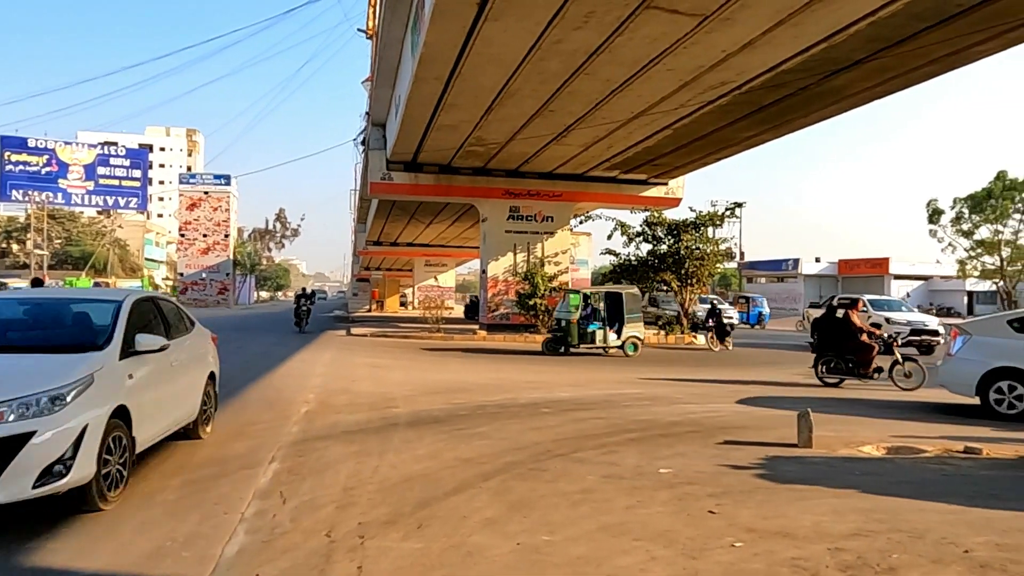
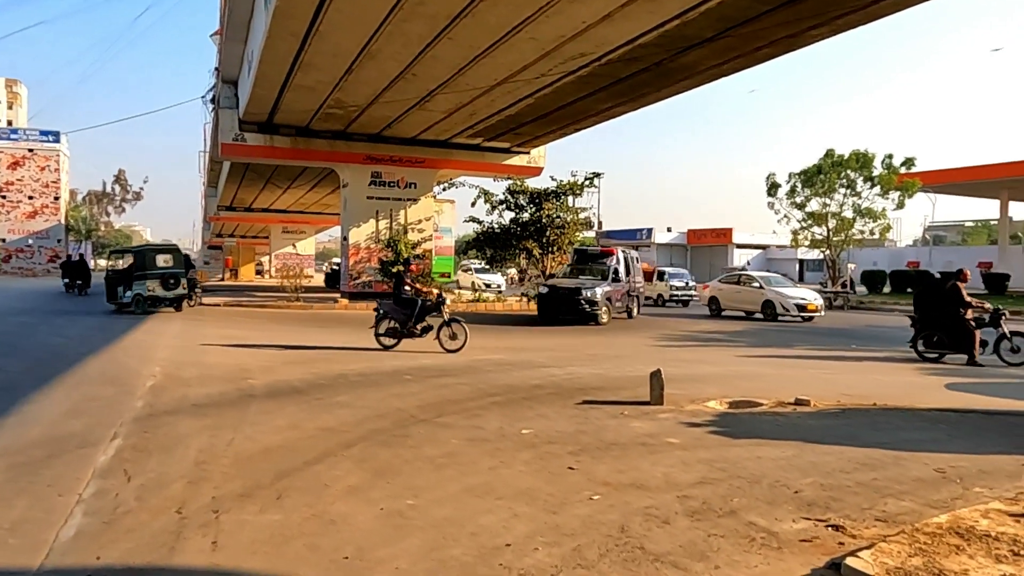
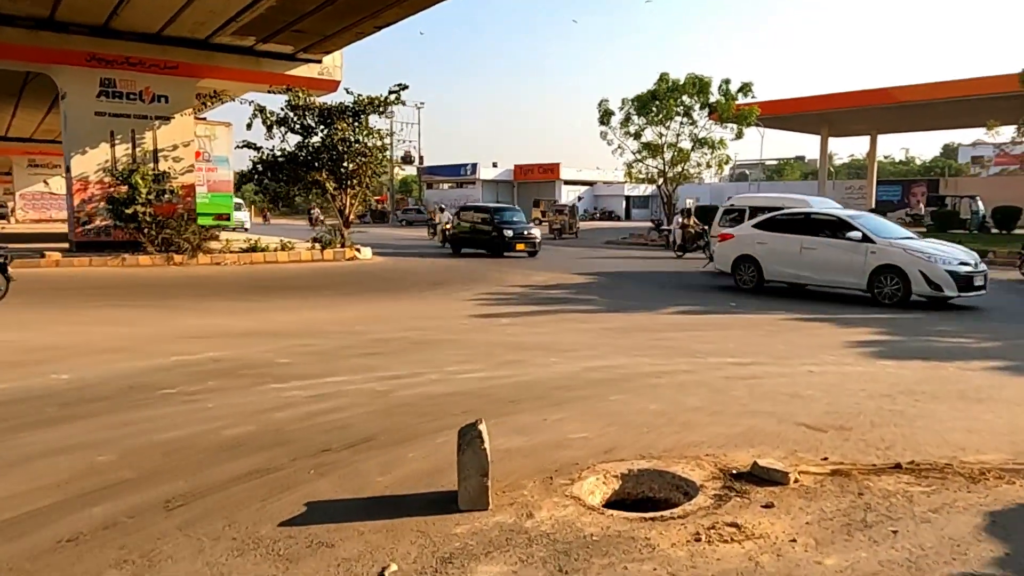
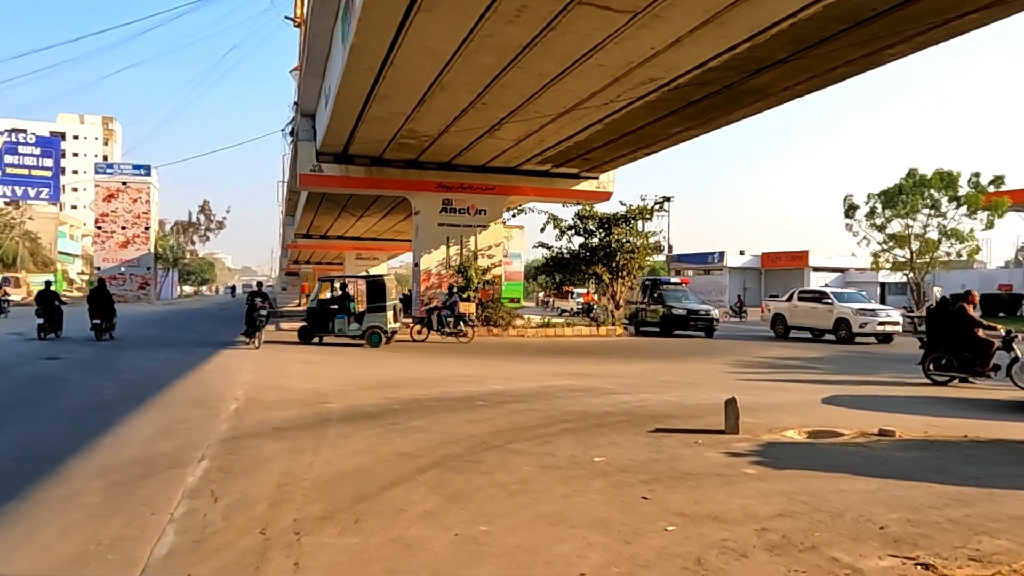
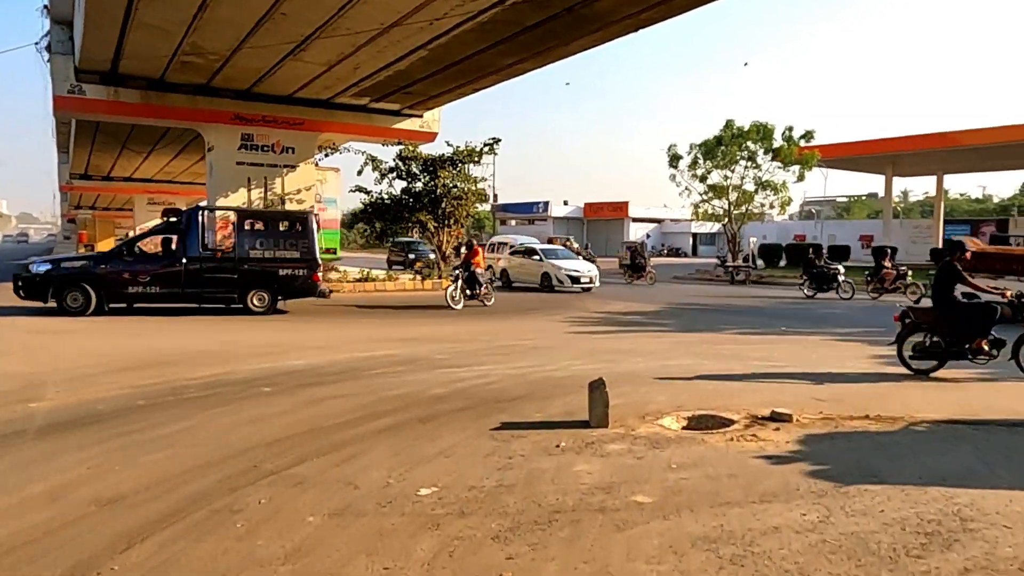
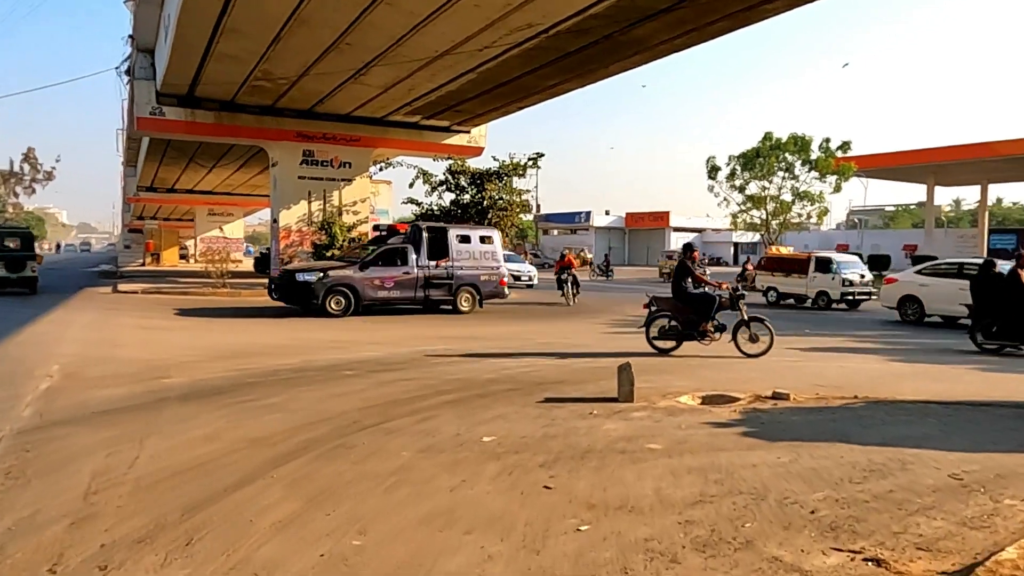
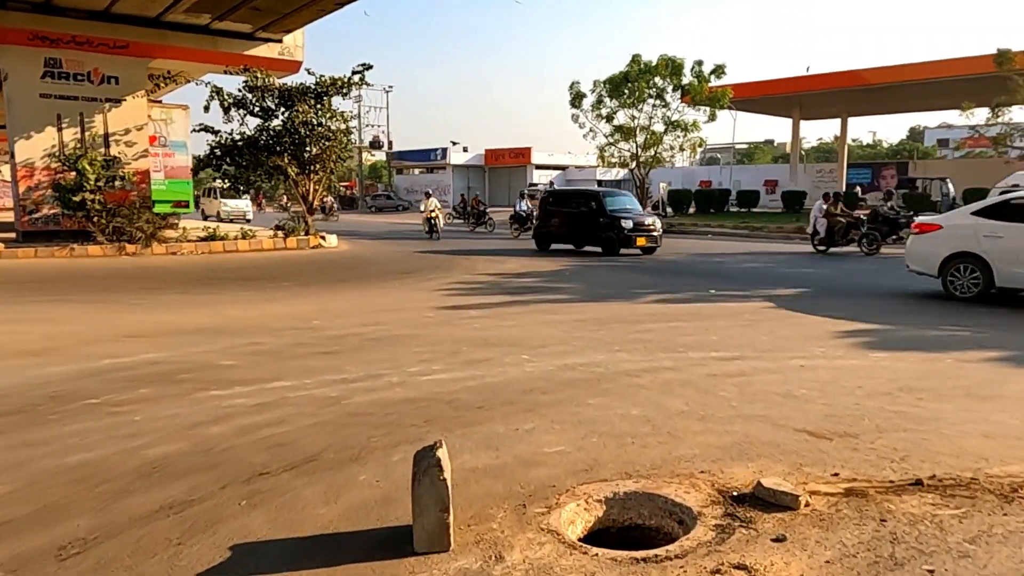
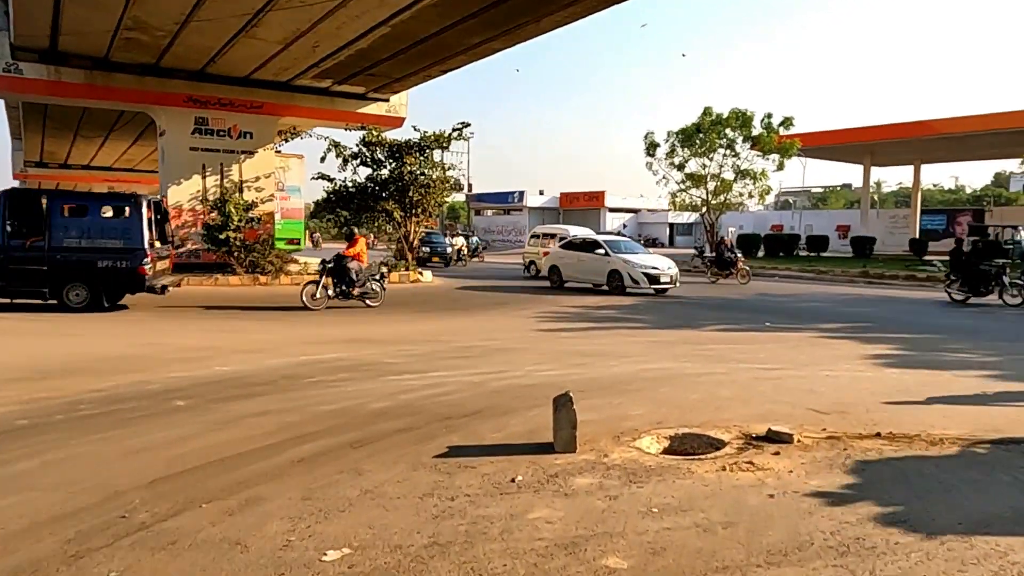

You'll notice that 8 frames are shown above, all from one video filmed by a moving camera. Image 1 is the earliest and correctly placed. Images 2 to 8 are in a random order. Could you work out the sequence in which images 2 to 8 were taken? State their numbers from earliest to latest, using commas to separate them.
4, 2, 6, 5, 8, 3, 7
